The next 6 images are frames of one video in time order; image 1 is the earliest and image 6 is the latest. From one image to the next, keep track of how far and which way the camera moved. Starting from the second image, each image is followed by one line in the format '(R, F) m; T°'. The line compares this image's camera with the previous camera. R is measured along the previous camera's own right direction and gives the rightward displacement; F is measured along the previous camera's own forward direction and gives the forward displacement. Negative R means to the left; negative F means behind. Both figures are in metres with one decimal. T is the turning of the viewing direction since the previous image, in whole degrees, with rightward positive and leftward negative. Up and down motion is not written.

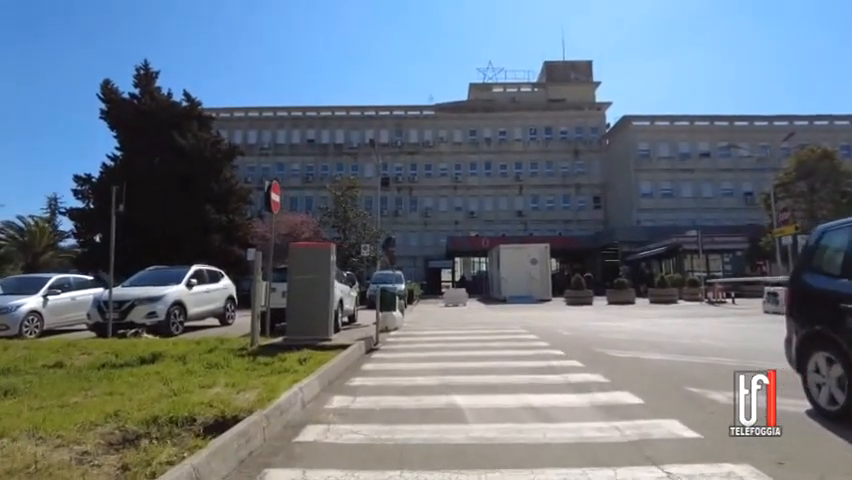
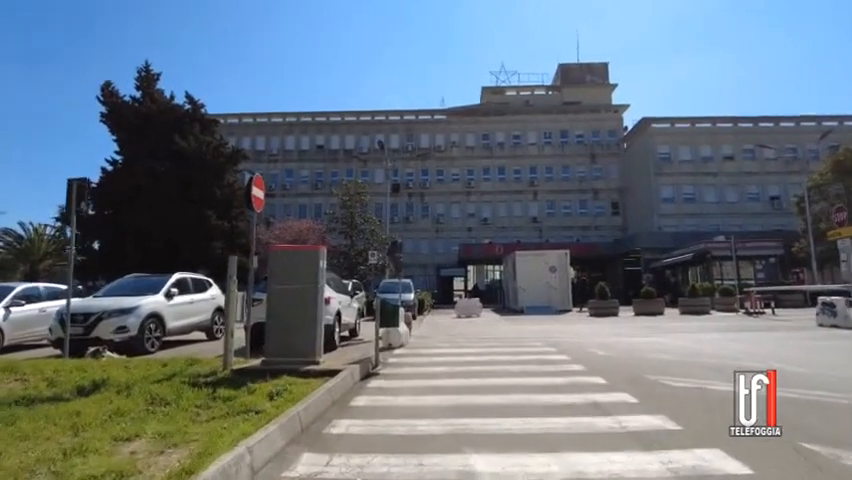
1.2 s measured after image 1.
(+0.1, +1.9) m; -1°
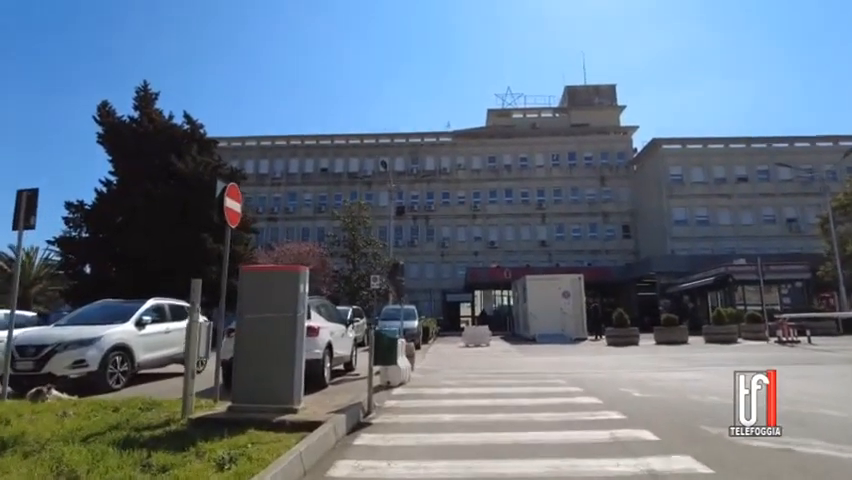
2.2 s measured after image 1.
(0.0, +1.6) m; -1°
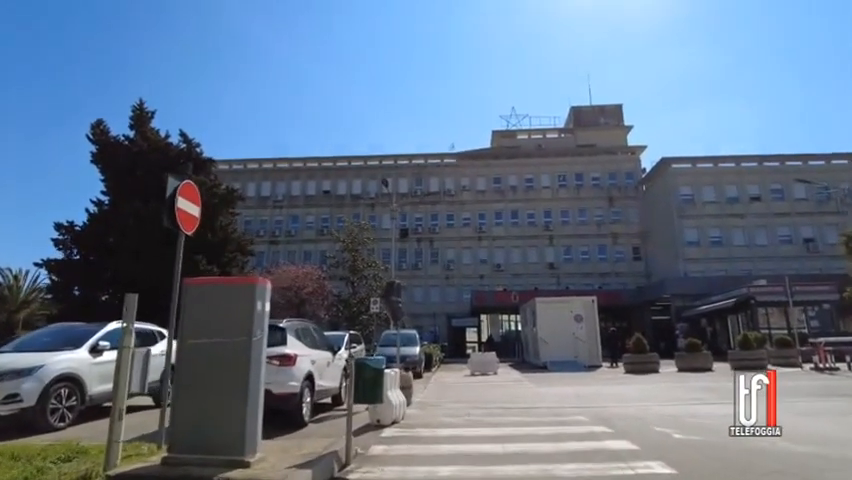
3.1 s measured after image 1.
(+0.1, +1.6) m; -1°
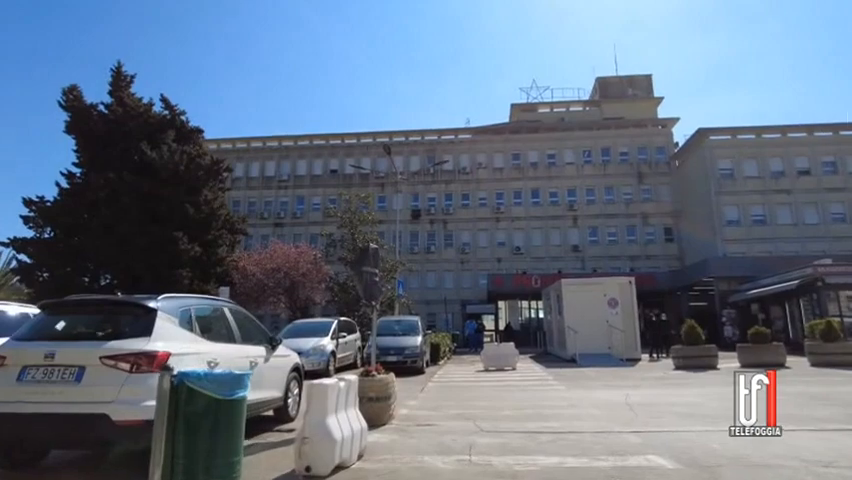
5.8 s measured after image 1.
(+0.5, +4.0) m; -2°
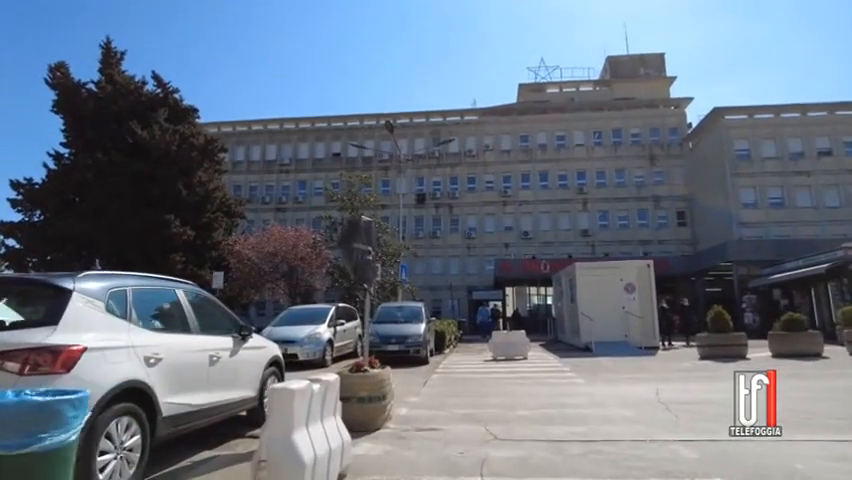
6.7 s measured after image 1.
(+0.1, +1.4) m; -1°
